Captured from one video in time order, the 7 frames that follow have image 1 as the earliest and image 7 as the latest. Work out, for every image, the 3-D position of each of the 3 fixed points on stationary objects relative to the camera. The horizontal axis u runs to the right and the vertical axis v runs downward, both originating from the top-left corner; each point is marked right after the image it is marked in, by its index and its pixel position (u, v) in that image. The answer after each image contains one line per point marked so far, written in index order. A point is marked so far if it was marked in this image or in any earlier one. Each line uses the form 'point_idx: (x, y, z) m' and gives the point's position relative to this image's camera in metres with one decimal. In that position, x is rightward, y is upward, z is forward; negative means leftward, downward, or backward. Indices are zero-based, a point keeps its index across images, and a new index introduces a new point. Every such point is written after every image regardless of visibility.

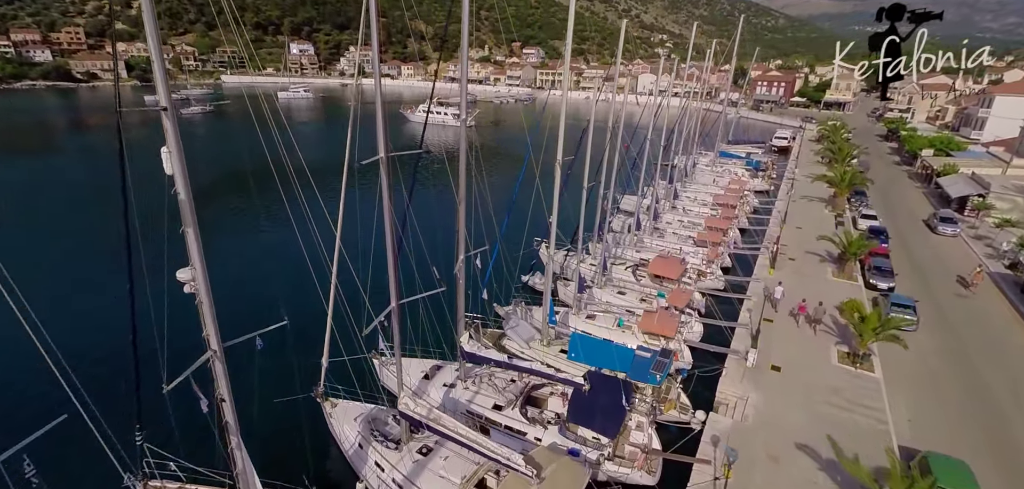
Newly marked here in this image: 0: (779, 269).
0: (+10.7, -0.9, +18.2) m
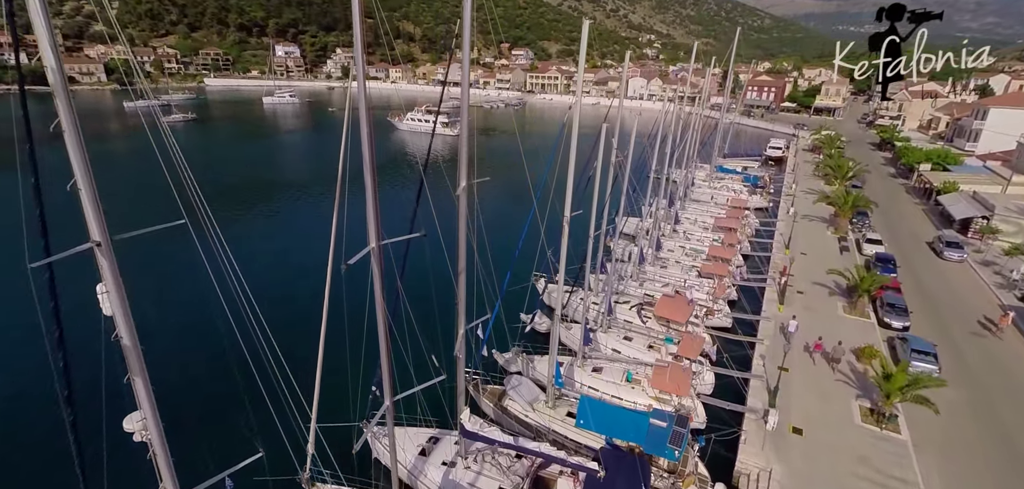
0: (+10.6, -2.2, +17.5) m
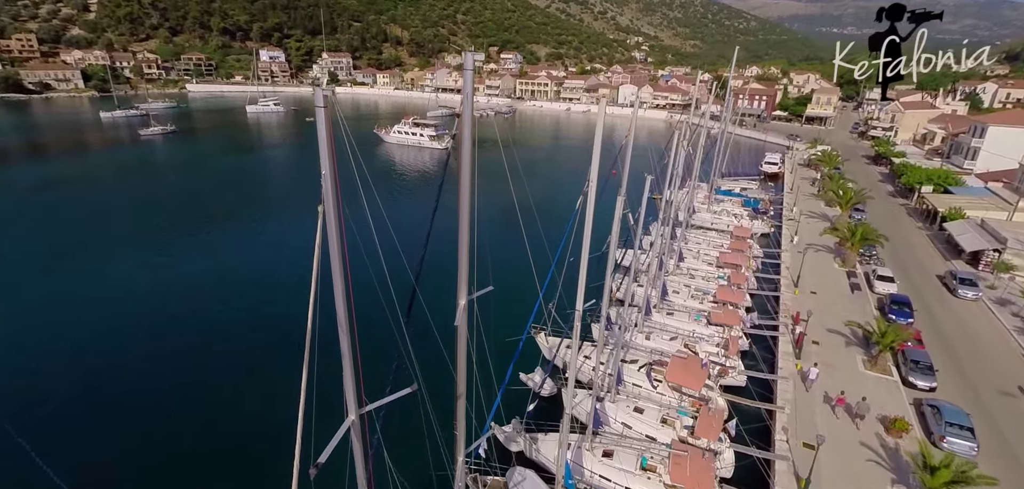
0: (+10.5, -4.0, +16.4) m
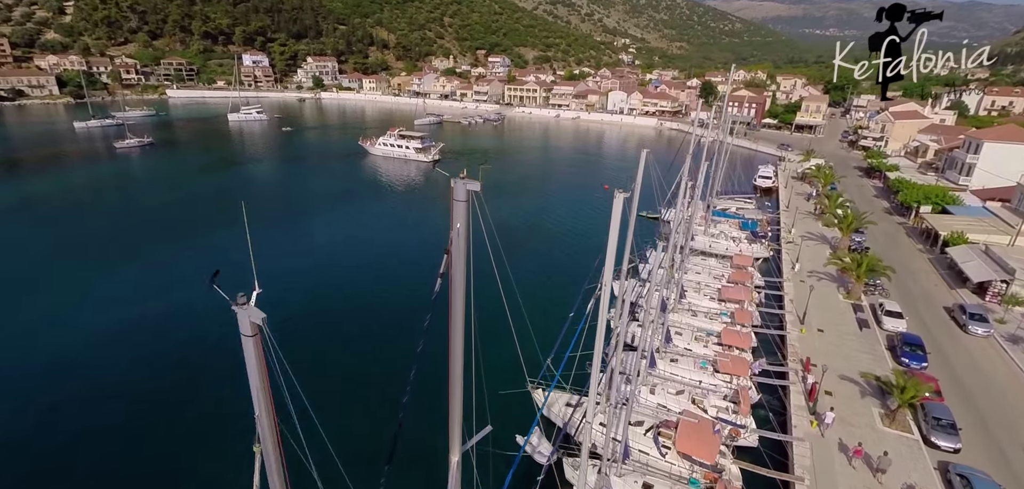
0: (+10.4, -5.6, +15.5) m
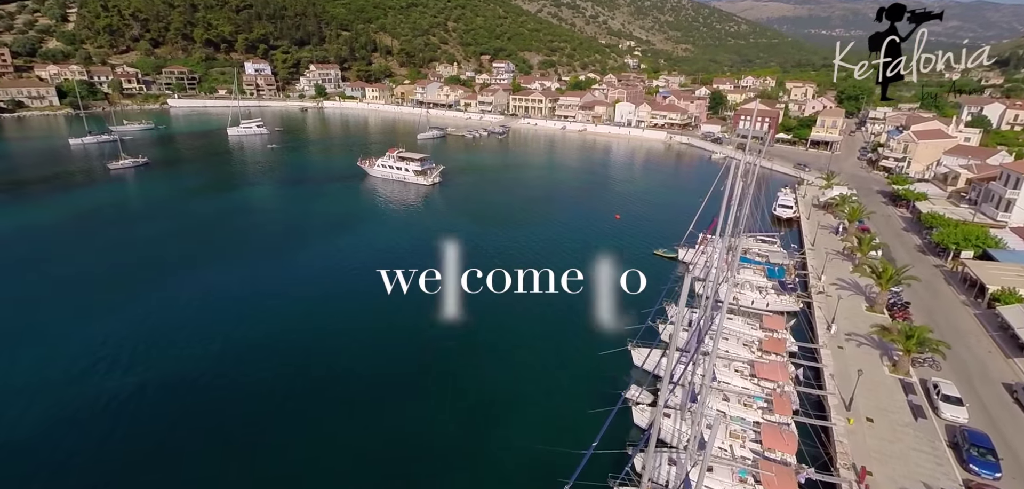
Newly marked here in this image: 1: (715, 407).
0: (+10.7, -8.6, +13.2) m
1: (+7.8, -6.4, +17.8) m
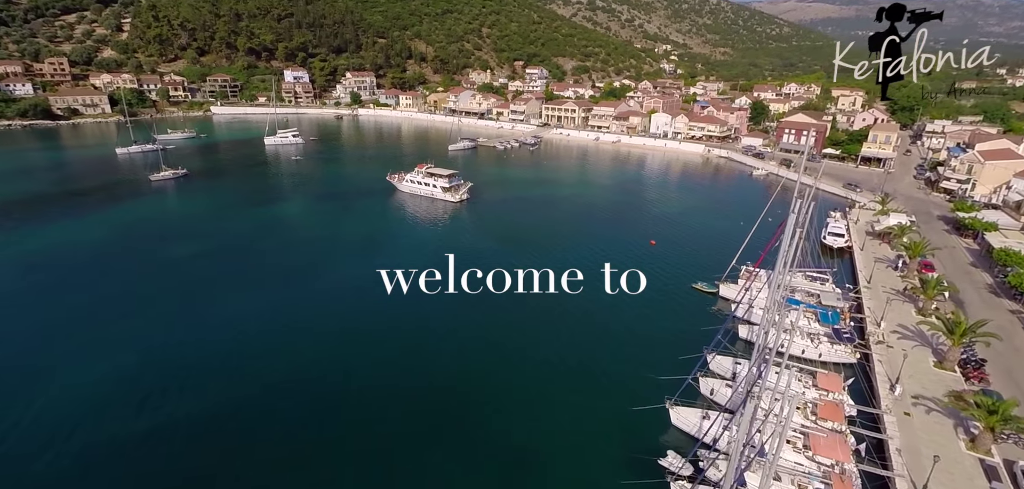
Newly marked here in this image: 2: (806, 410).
0: (+11.3, -10.8, +11.2) m
1: (+8.7, -8.6, +16.0) m
2: (+12.6, -7.1, +19.7) m
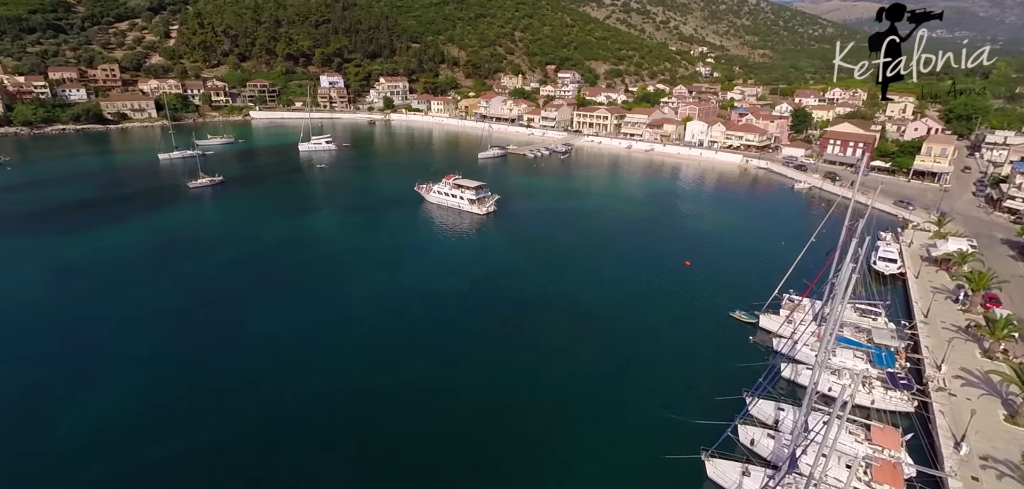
0: (+11.7, -12.4, +9.6) m
1: (+9.4, -10.2, +14.5) m
2: (+13.5, -8.8, +18.0) m
